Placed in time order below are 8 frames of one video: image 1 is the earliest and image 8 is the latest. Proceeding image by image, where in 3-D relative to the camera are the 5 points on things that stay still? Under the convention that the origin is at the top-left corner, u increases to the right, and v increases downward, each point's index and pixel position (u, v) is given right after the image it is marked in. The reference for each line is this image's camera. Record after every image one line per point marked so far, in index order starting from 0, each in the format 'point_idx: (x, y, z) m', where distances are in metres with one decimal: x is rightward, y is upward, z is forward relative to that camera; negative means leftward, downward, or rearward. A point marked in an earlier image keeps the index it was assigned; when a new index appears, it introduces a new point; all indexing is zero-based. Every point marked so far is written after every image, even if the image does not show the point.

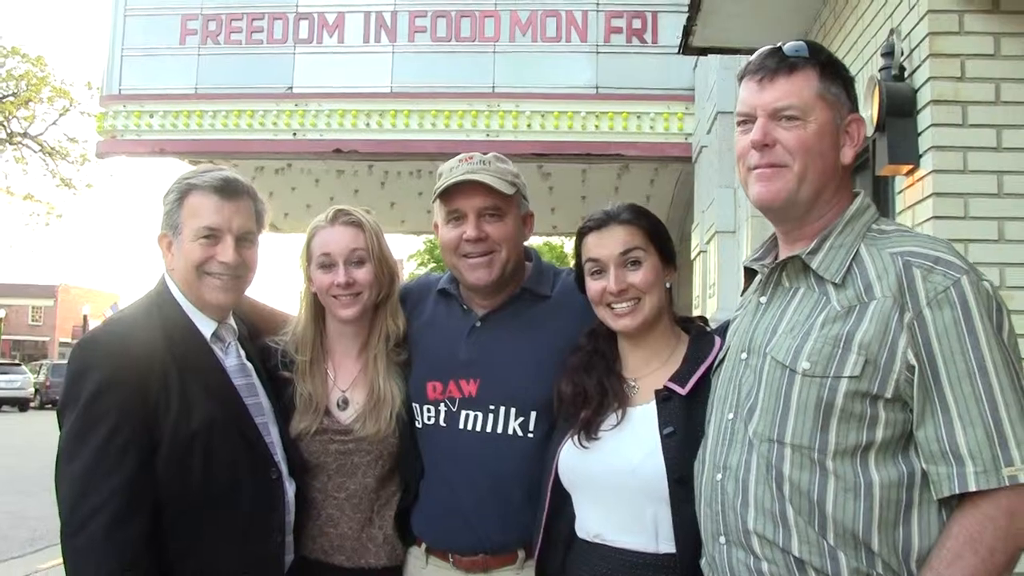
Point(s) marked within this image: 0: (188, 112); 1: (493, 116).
0: (-1.6, +0.9, +8.4) m
1: (-0.1, +0.8, +8.1) m
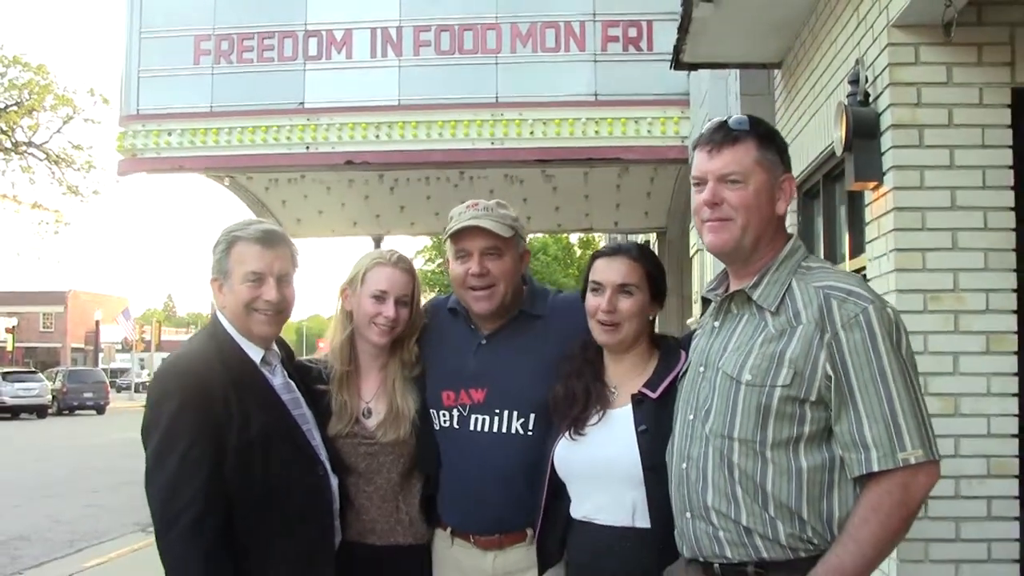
0: (-1.6, +0.8, +8.8) m
1: (-0.1, +0.8, +8.5) m
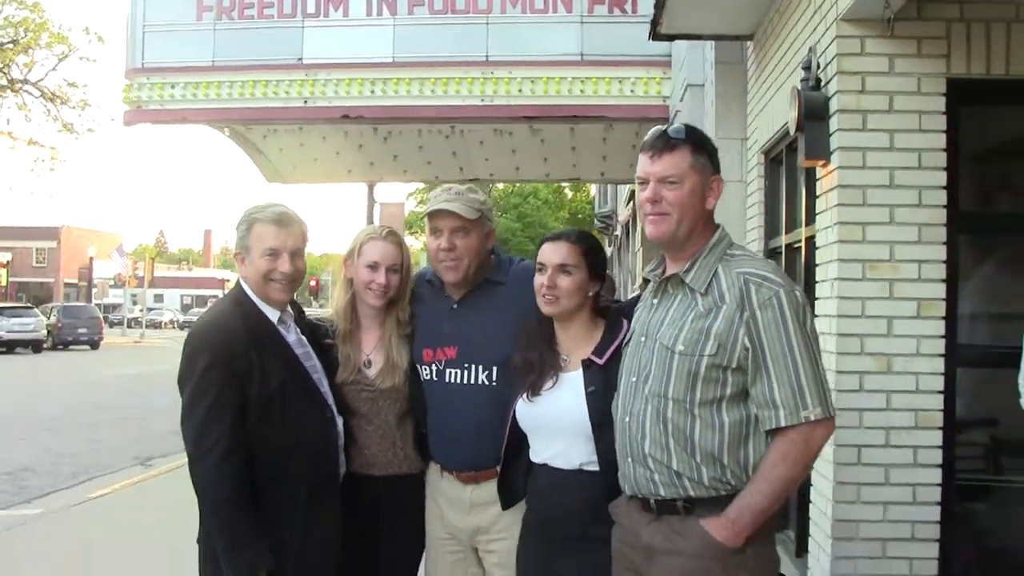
0: (-1.7, +1.1, +9.1) m
1: (-0.1, +1.1, +8.9) m
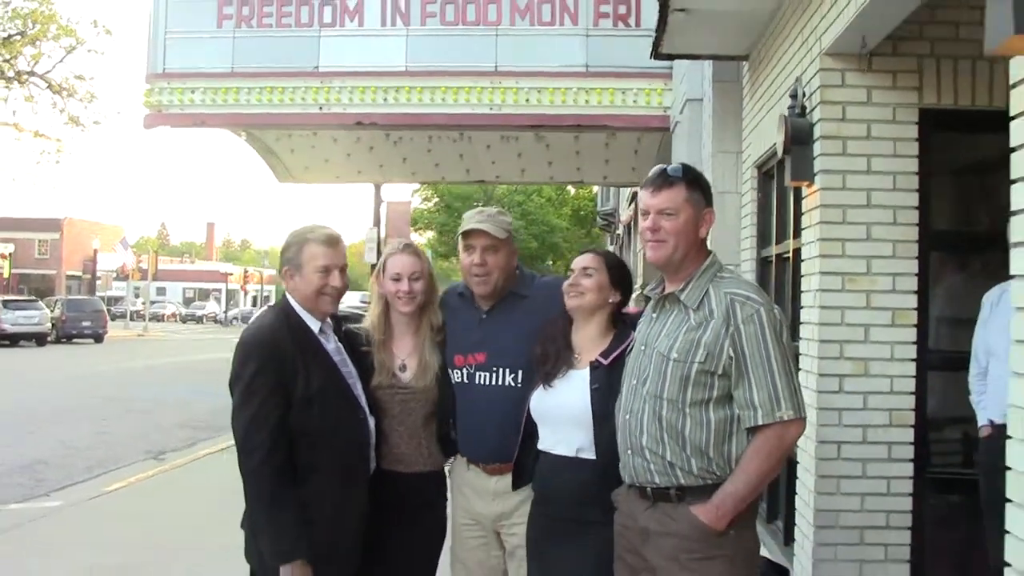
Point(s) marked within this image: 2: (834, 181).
0: (-1.6, +1.1, +9.5) m
1: (-0.1, +1.1, +9.2) m
2: (+0.8, +0.3, +4.2) m
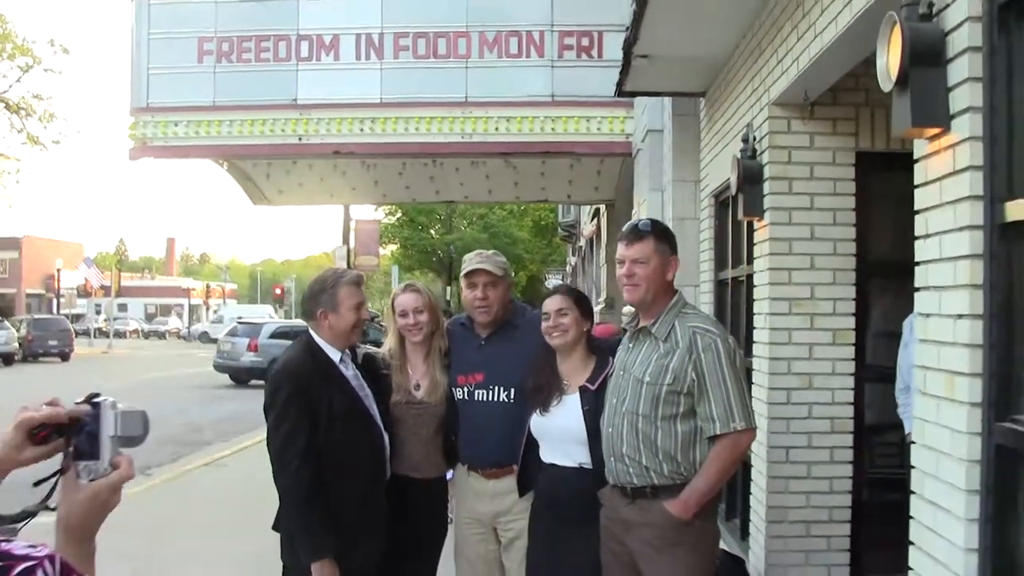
0: (-1.8, +1.0, +10.0) m
1: (-0.3, +1.0, +9.8) m
2: (+0.8, +0.2, +4.8) m
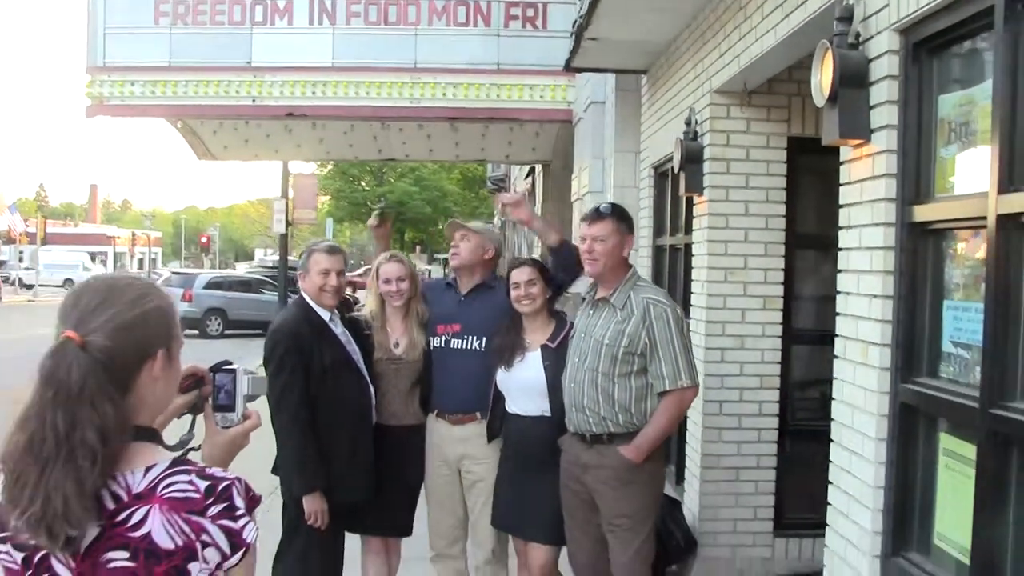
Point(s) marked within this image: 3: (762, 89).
0: (-2.2, +1.3, +10.4) m
1: (-0.6, +1.2, +10.2) m
2: (+0.7, +0.3, +5.3) m
3: (+0.8, +0.6, +5.3) m
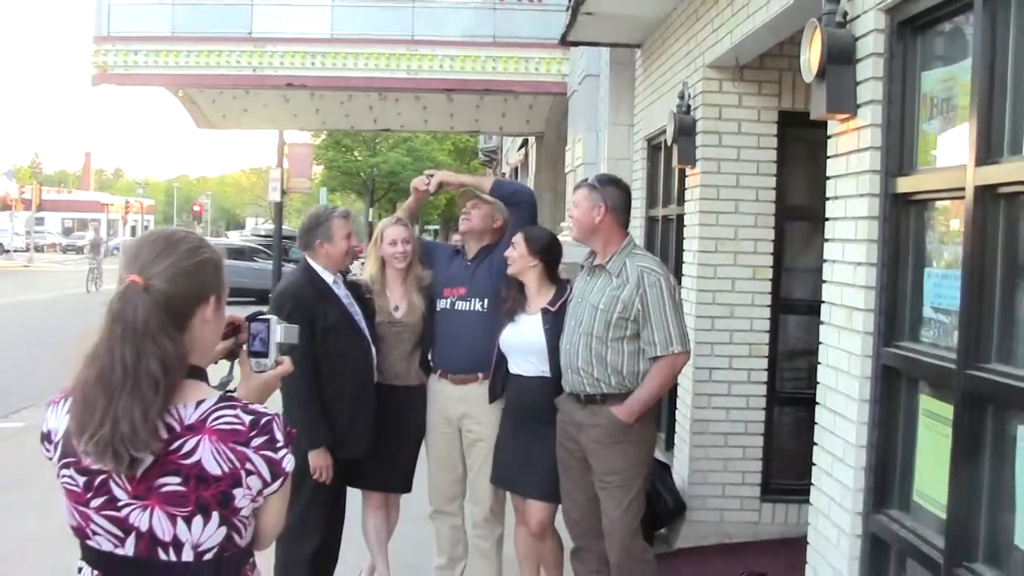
0: (-2.2, +1.5, +10.5) m
1: (-0.6, +1.4, +10.3) m
2: (+0.7, +0.4, +5.5) m
3: (+0.8, +0.7, +5.5) m
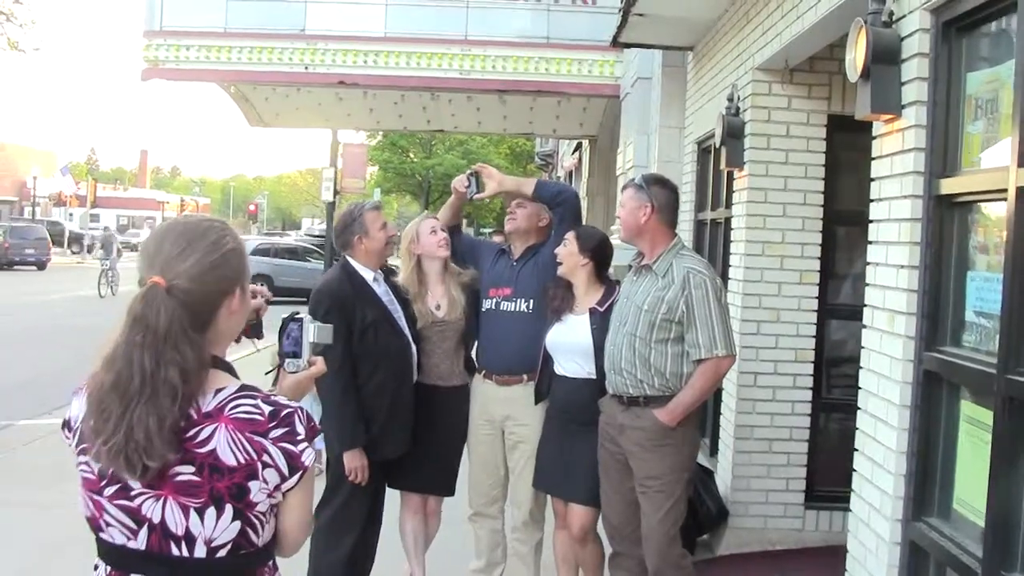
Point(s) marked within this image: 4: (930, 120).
0: (-1.9, +1.5, +10.5) m
1: (-0.3, +1.4, +10.3) m
2: (+0.8, +0.4, +5.4) m
3: (+0.9, +0.7, +5.4) m
4: (+0.8, +0.3, +3.2) m
